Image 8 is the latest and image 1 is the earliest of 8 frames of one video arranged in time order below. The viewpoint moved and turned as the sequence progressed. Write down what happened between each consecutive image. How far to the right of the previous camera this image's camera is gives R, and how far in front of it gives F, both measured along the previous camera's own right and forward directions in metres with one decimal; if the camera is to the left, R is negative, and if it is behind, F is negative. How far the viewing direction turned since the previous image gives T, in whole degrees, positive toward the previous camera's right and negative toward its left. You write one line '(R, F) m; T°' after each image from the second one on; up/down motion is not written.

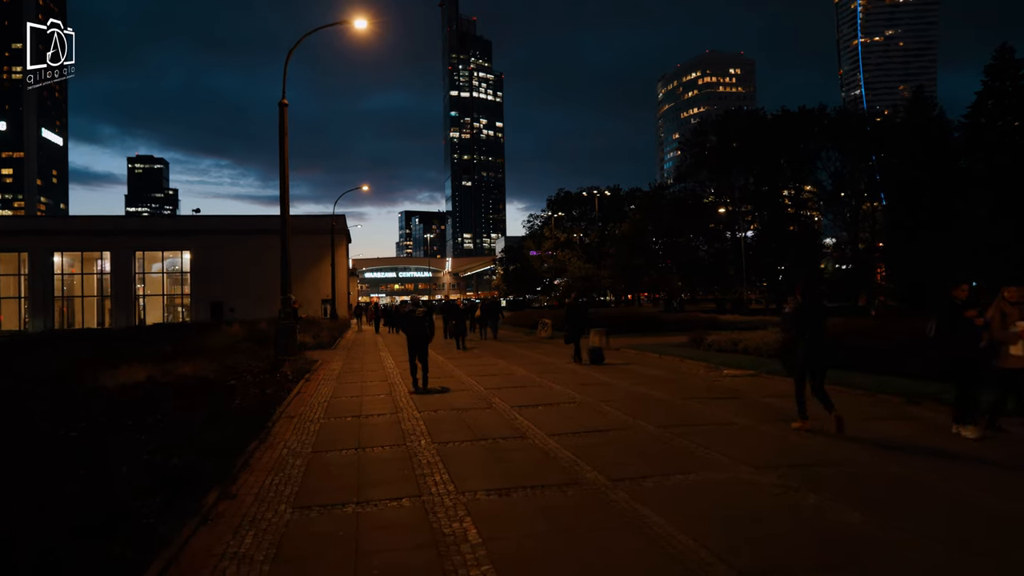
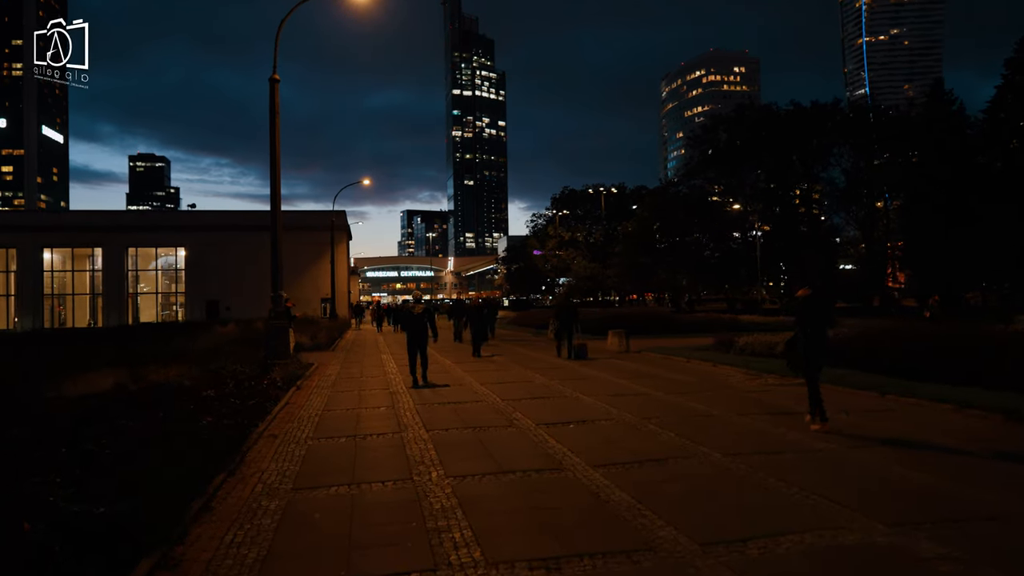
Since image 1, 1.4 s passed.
(-0.3, +2.0) m; 0°
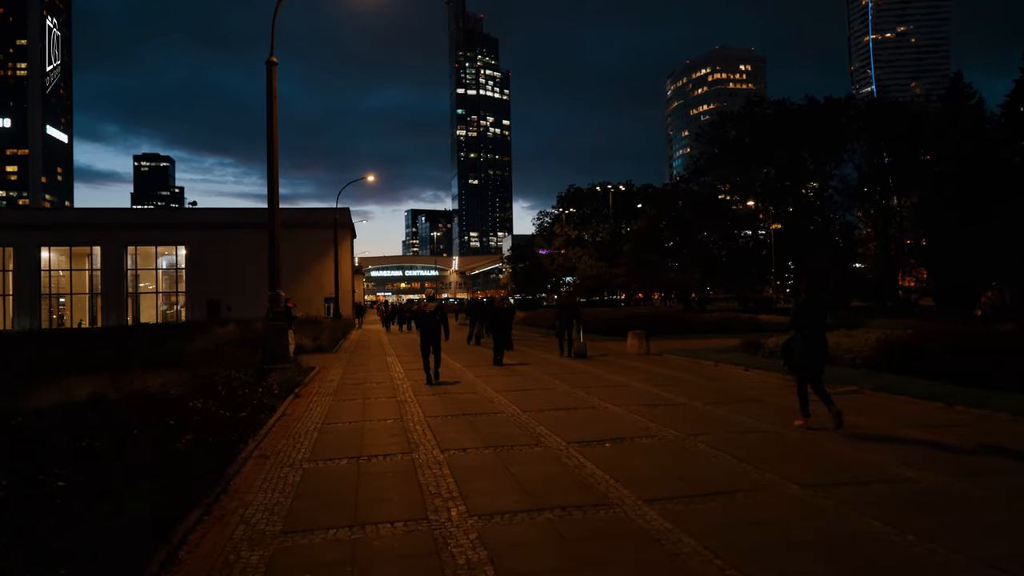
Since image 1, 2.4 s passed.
(-0.3, +1.3) m; 0°
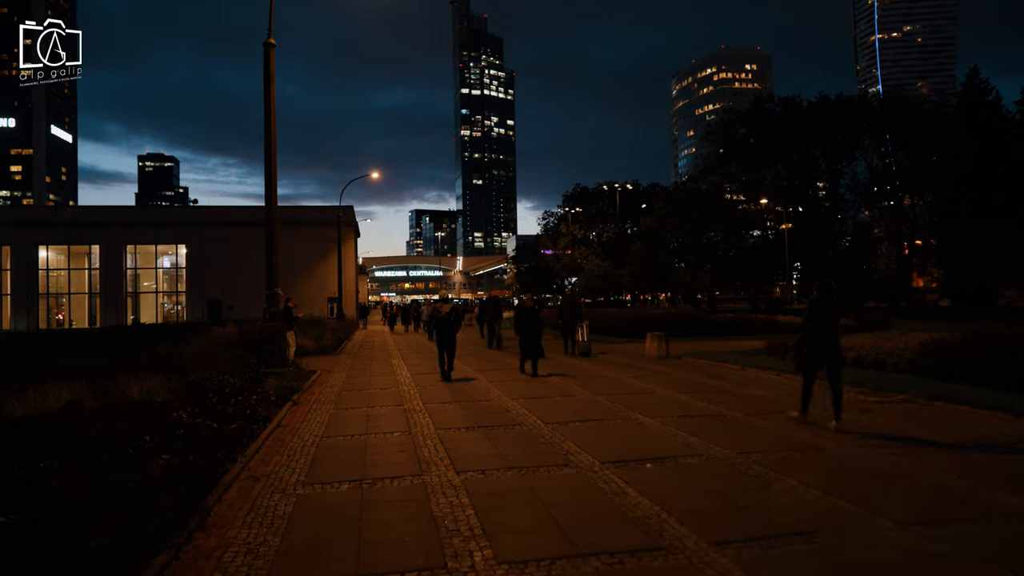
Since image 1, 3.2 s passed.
(-0.2, +1.1) m; 0°
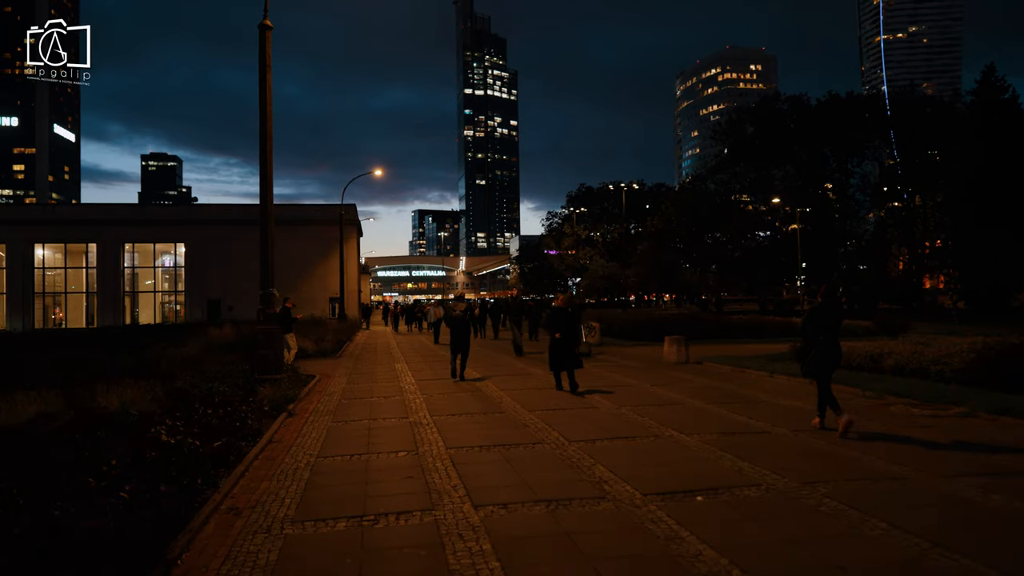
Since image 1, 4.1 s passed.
(-0.2, +1.1) m; 0°
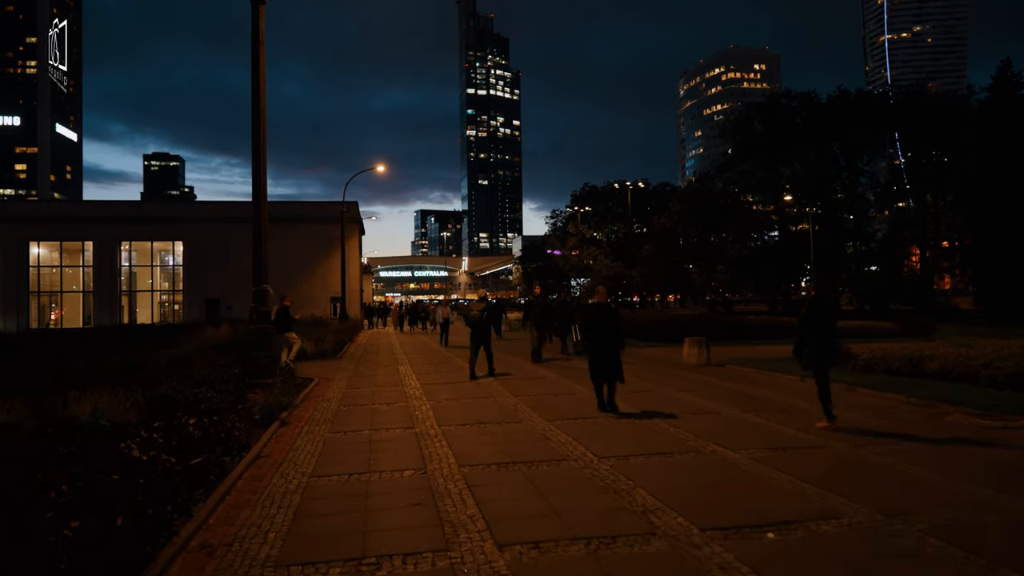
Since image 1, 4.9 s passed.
(-0.2, +1.1) m; 0°
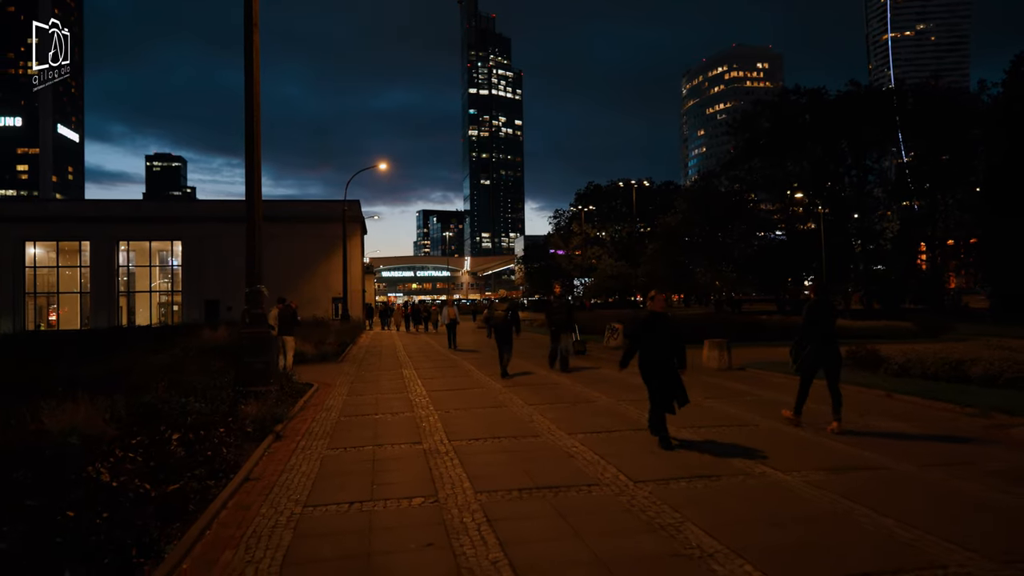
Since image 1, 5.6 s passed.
(-0.2, +1.0) m; 0°
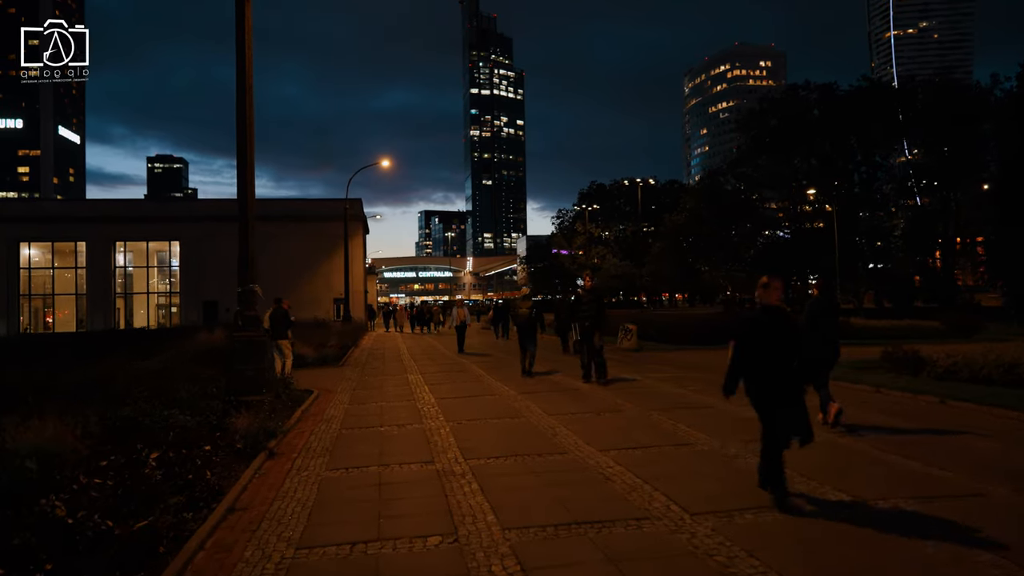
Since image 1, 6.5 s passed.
(-0.2, +1.1) m; 0°
